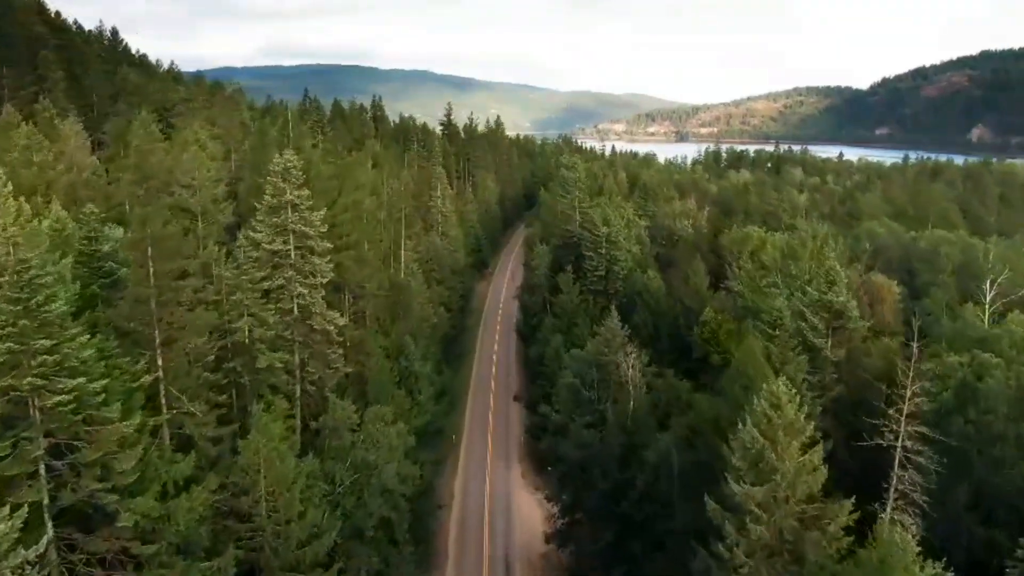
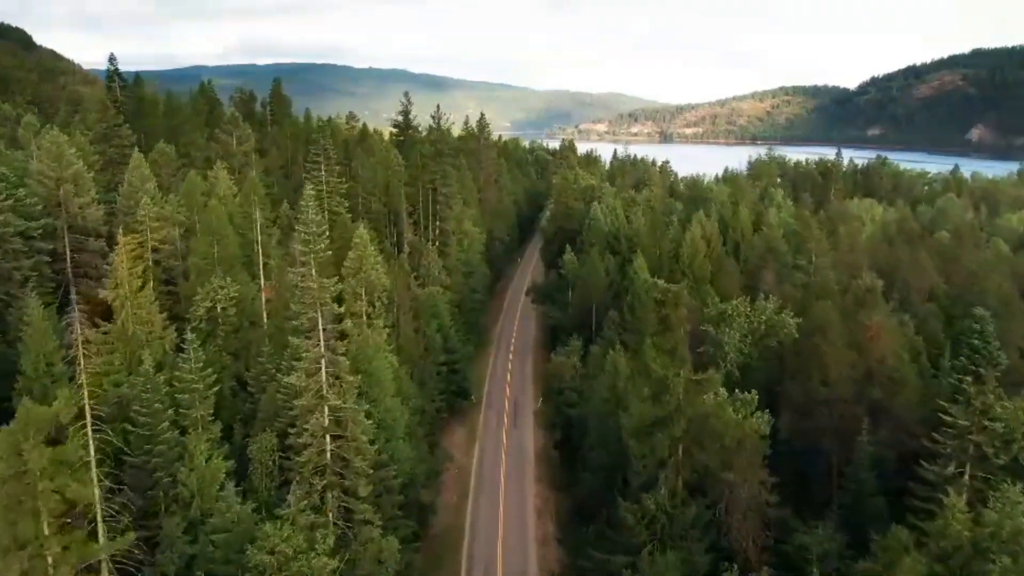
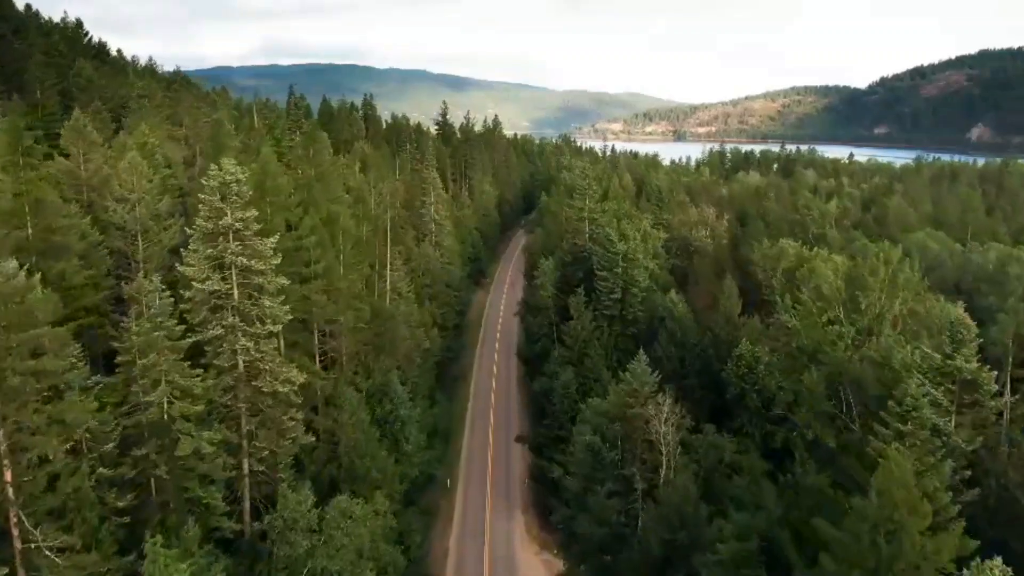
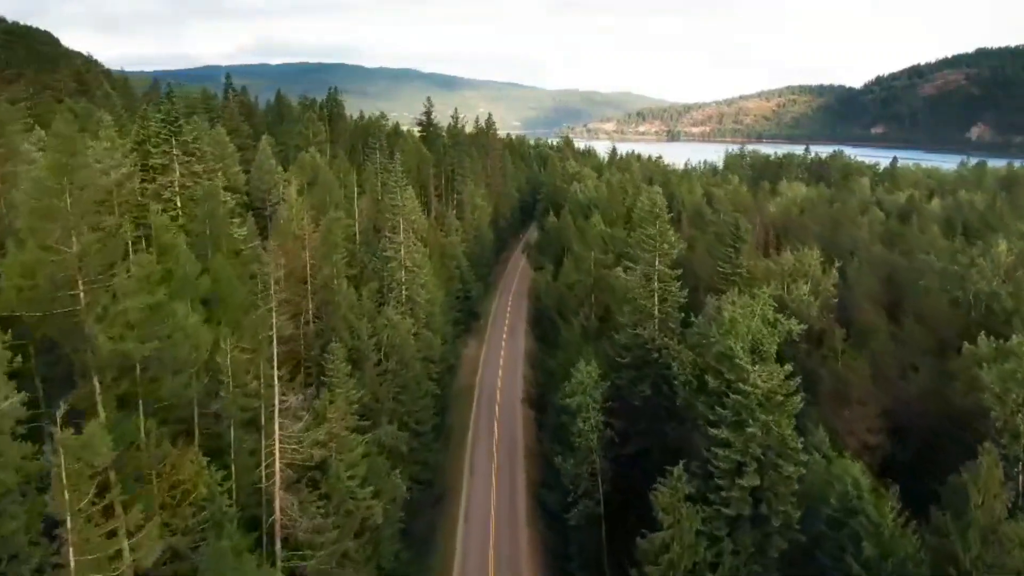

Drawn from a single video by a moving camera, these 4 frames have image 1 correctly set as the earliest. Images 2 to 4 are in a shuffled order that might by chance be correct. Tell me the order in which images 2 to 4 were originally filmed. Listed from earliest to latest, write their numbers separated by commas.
3, 4, 2
